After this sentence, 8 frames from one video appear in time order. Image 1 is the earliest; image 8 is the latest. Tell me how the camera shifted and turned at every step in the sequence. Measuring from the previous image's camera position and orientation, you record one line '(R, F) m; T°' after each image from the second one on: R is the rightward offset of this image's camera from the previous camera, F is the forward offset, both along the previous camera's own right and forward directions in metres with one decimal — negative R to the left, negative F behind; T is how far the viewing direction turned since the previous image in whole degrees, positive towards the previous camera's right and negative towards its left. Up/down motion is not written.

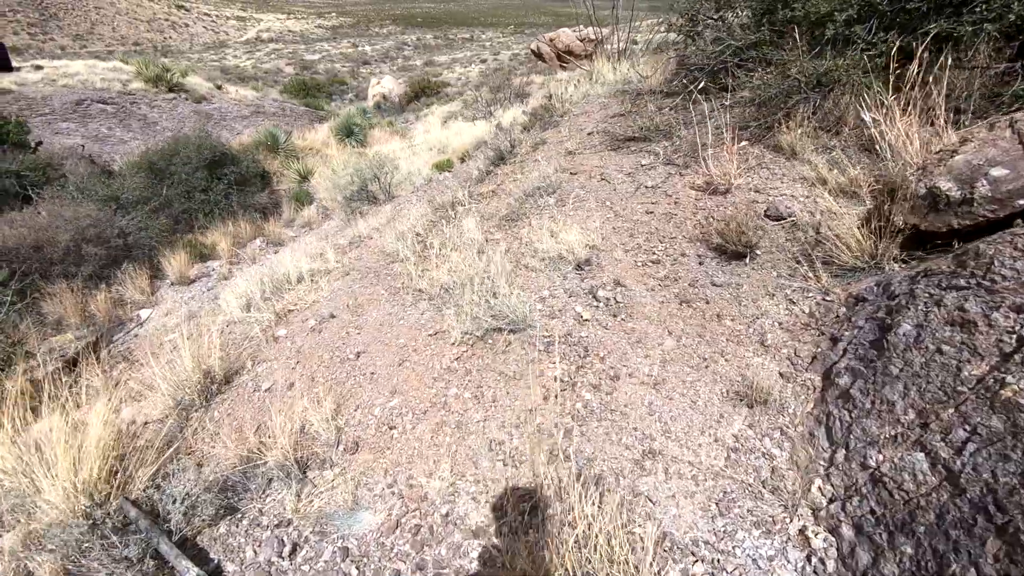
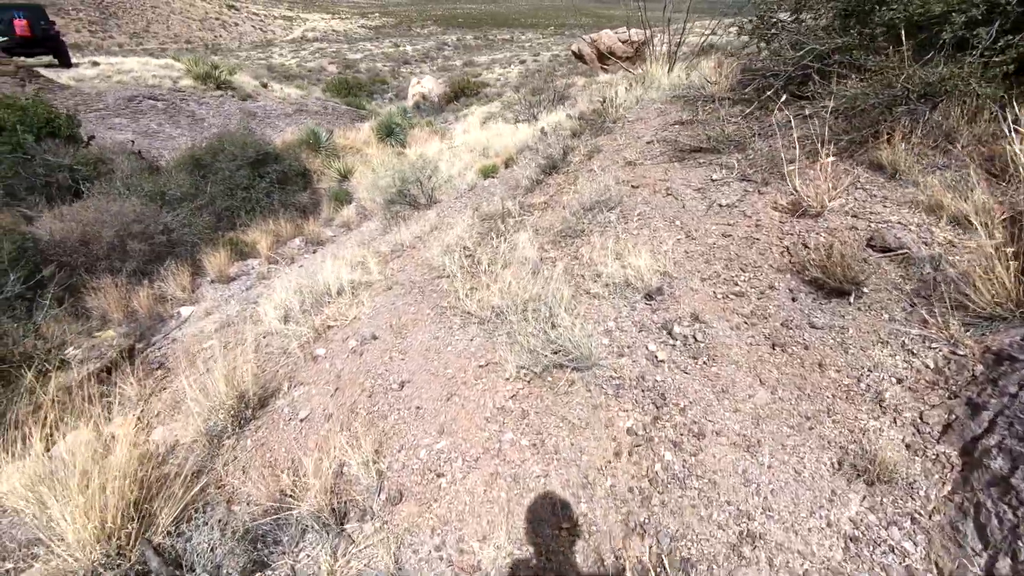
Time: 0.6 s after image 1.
(-0.1, +0.3) m; -3°
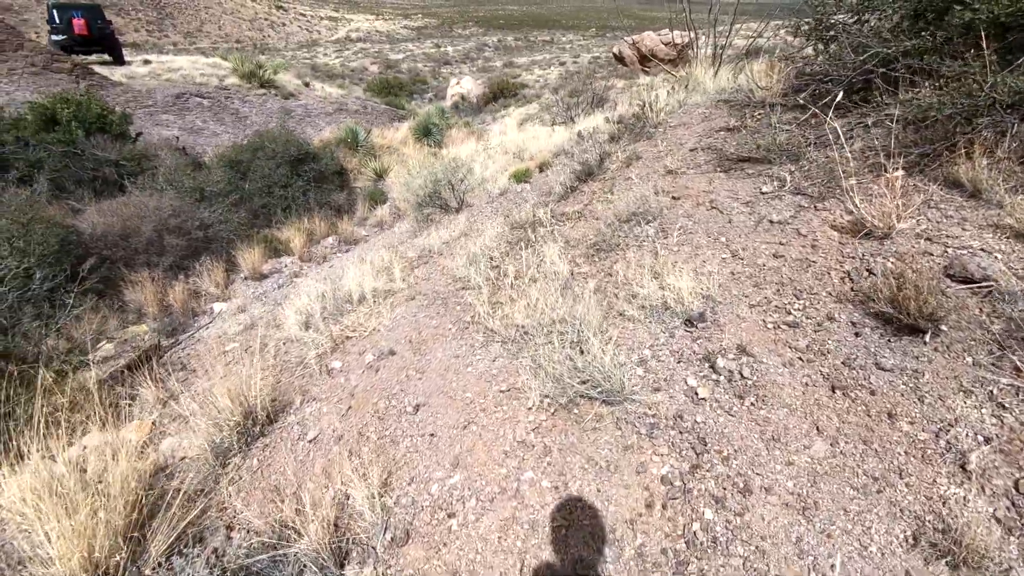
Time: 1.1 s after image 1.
(0.0, +0.2) m; -3°
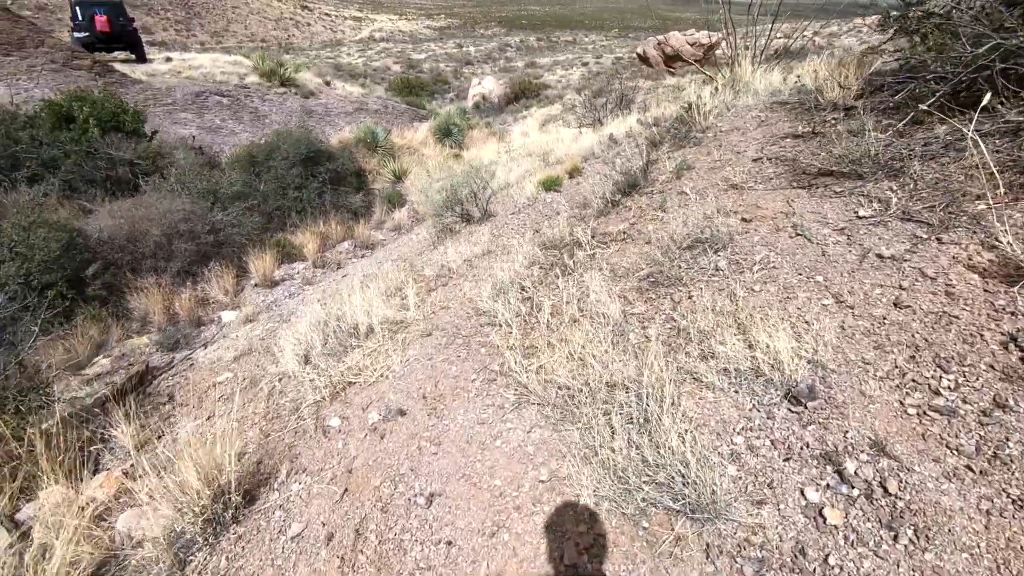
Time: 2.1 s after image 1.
(-0.1, +0.6) m; -2°
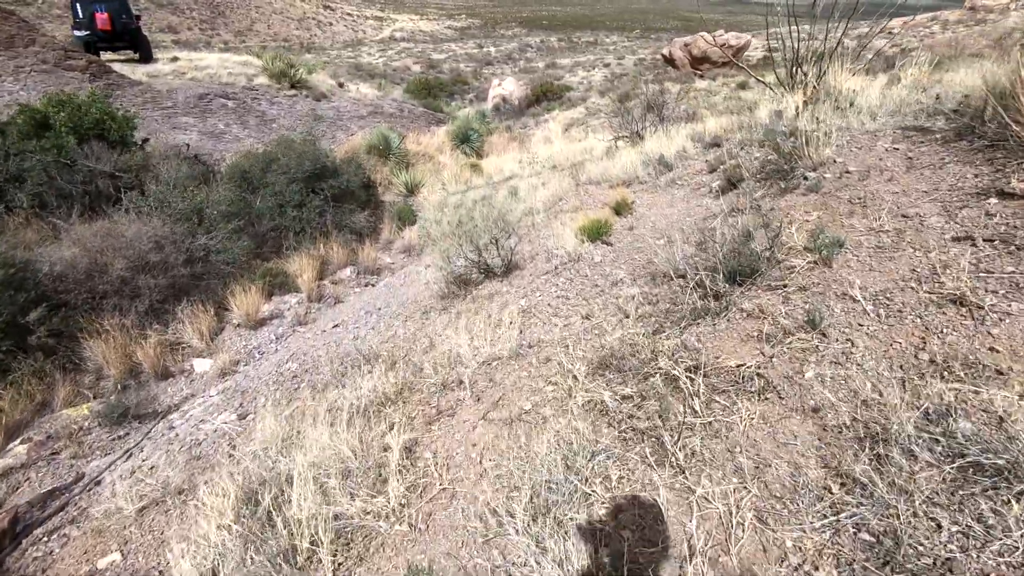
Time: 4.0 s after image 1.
(-0.1, +1.4) m; -2°
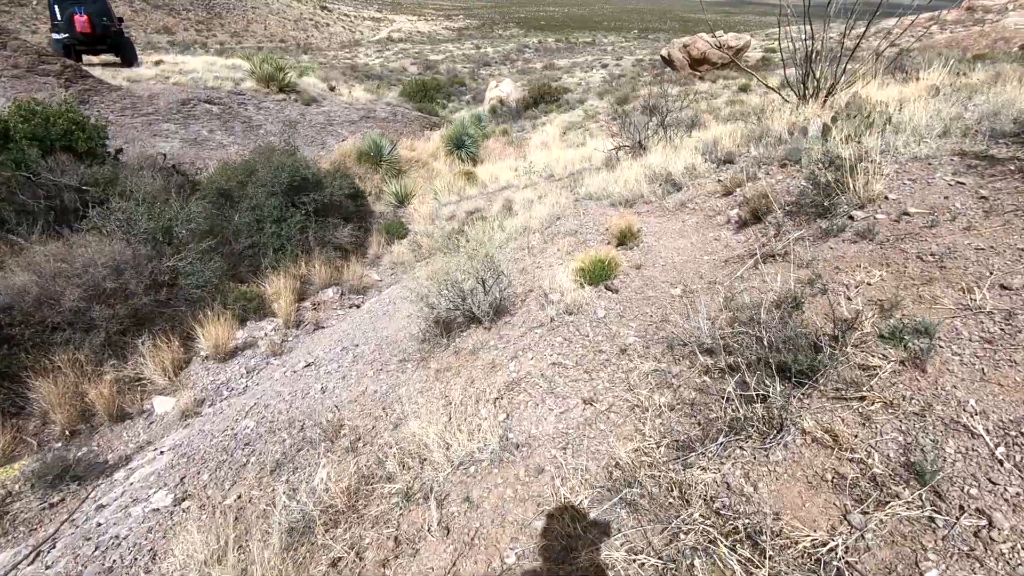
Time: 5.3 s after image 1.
(+0.1, +0.6) m; 0°
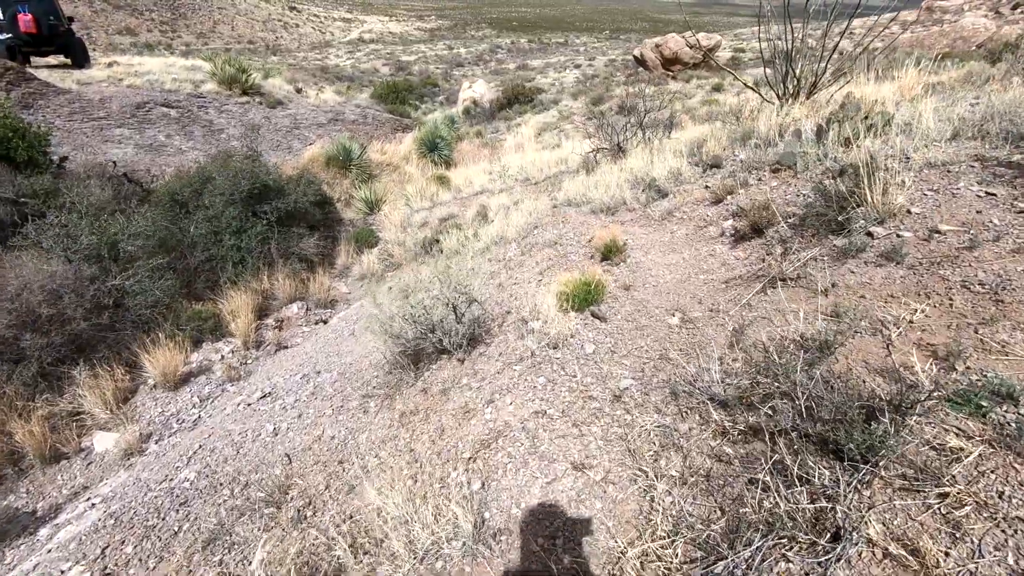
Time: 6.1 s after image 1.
(0.0, +0.5) m; +2°
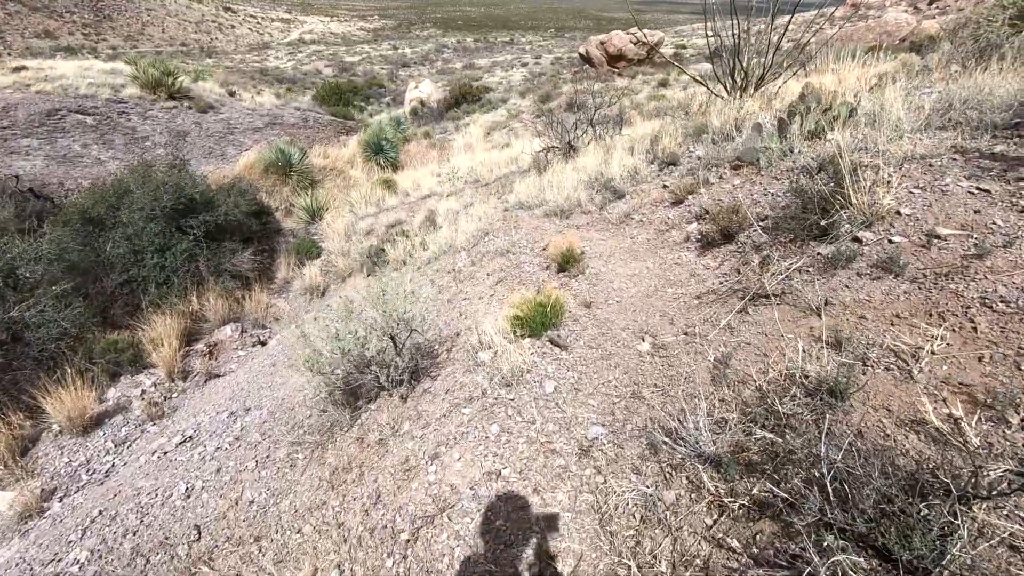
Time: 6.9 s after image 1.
(+0.1, +0.4) m; +4°
